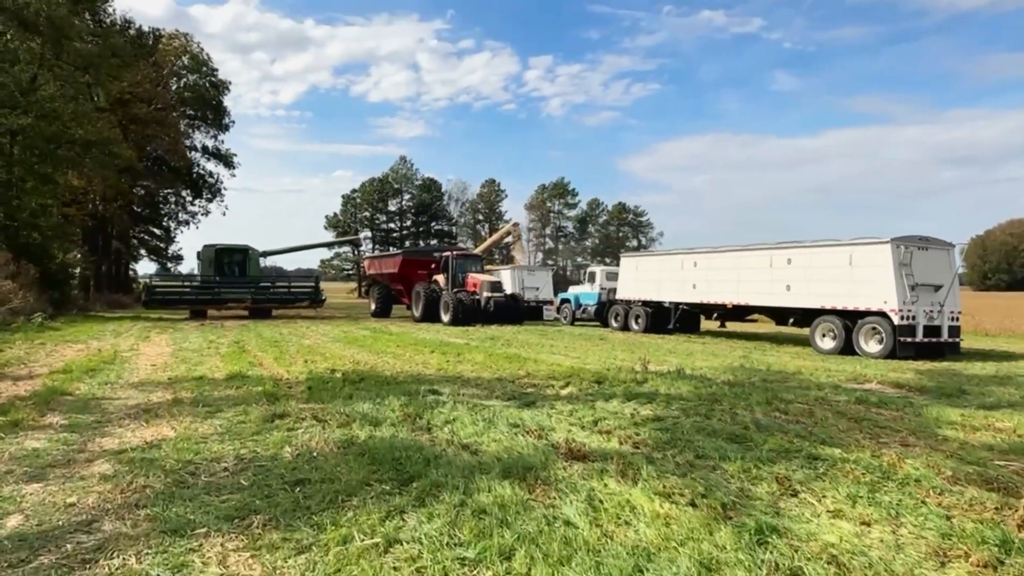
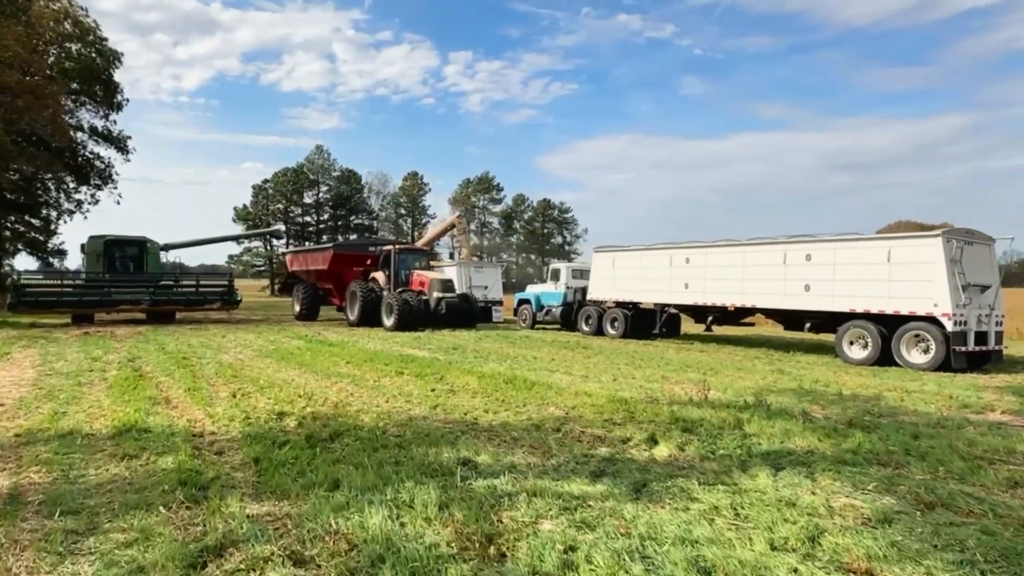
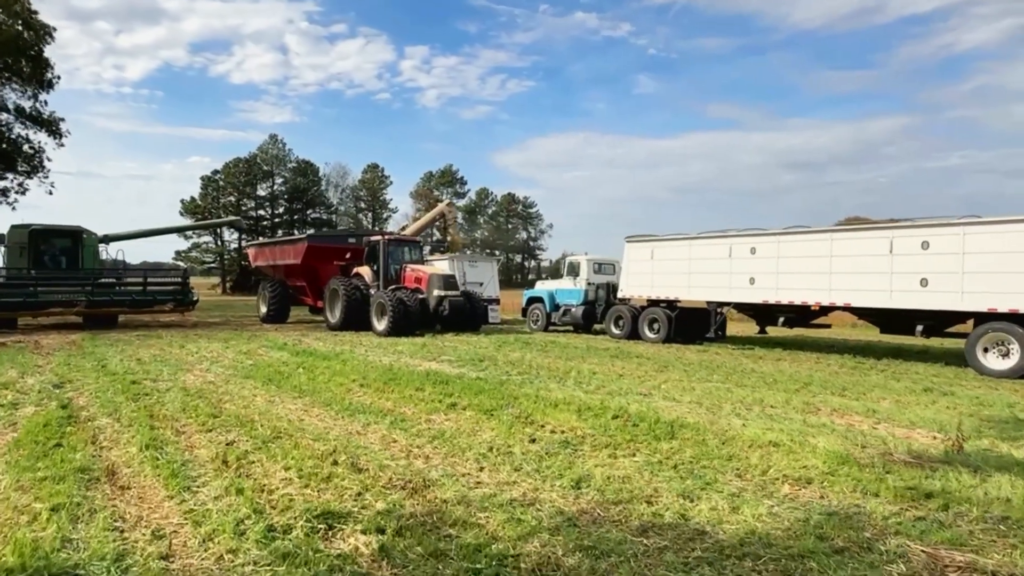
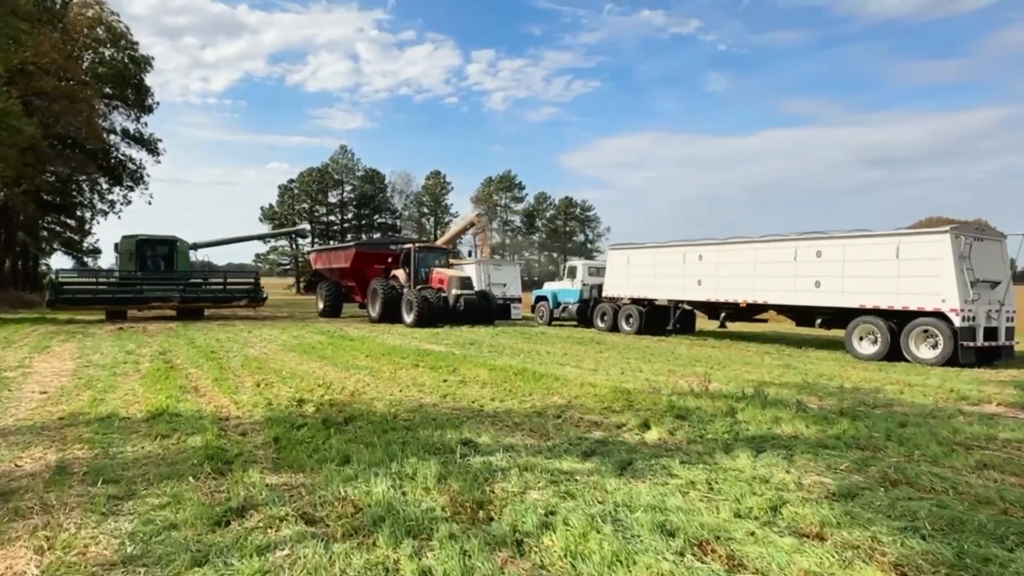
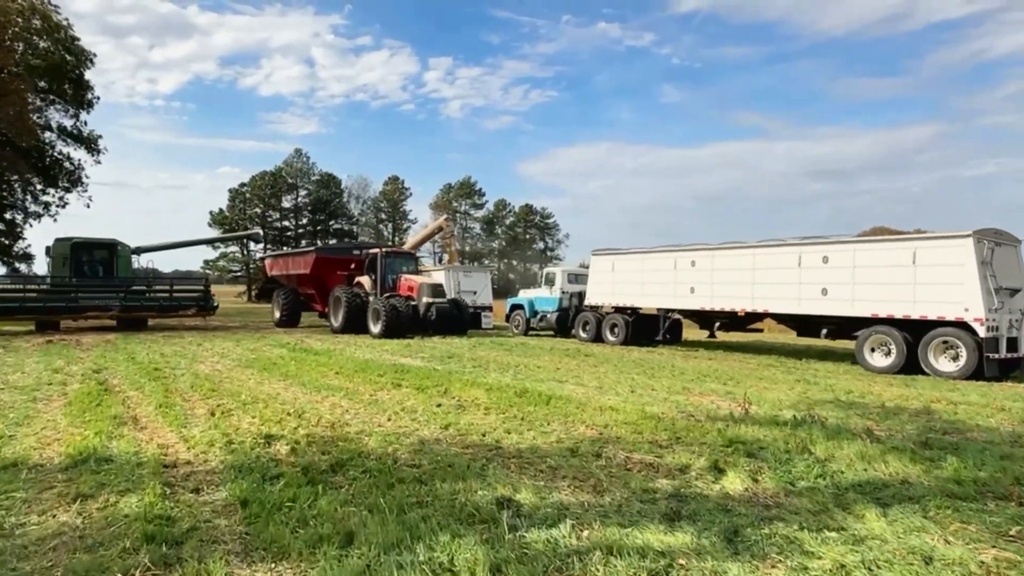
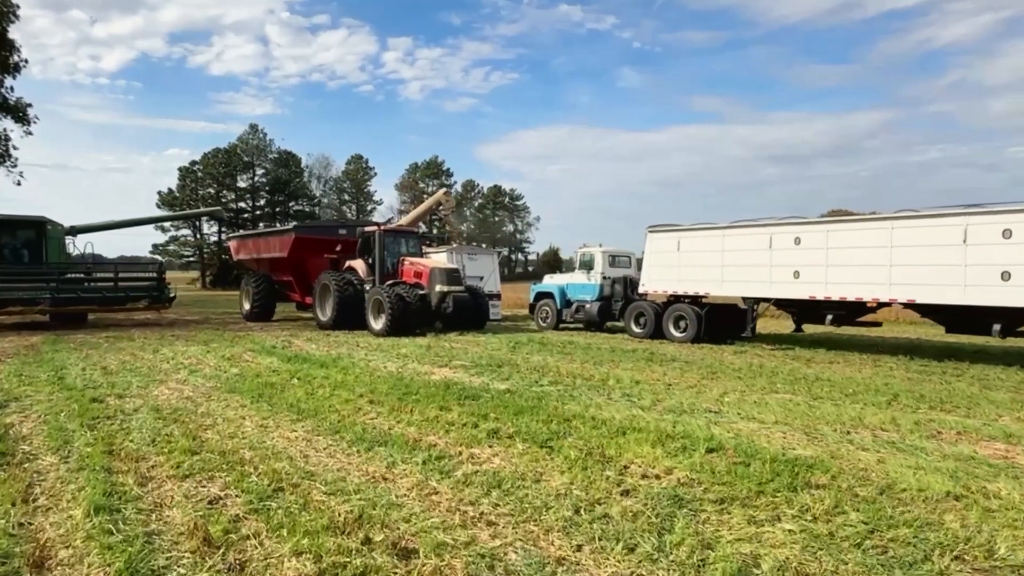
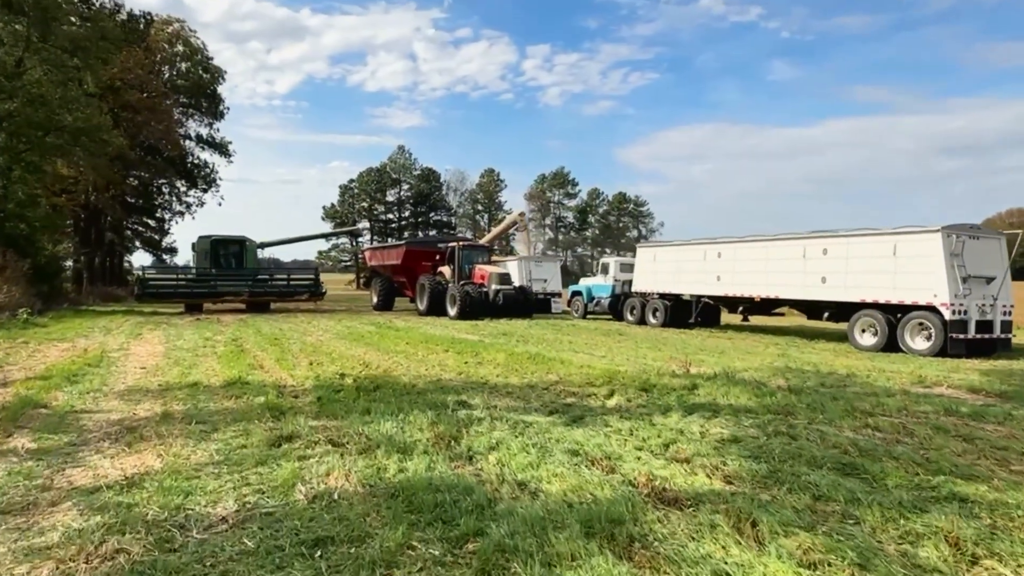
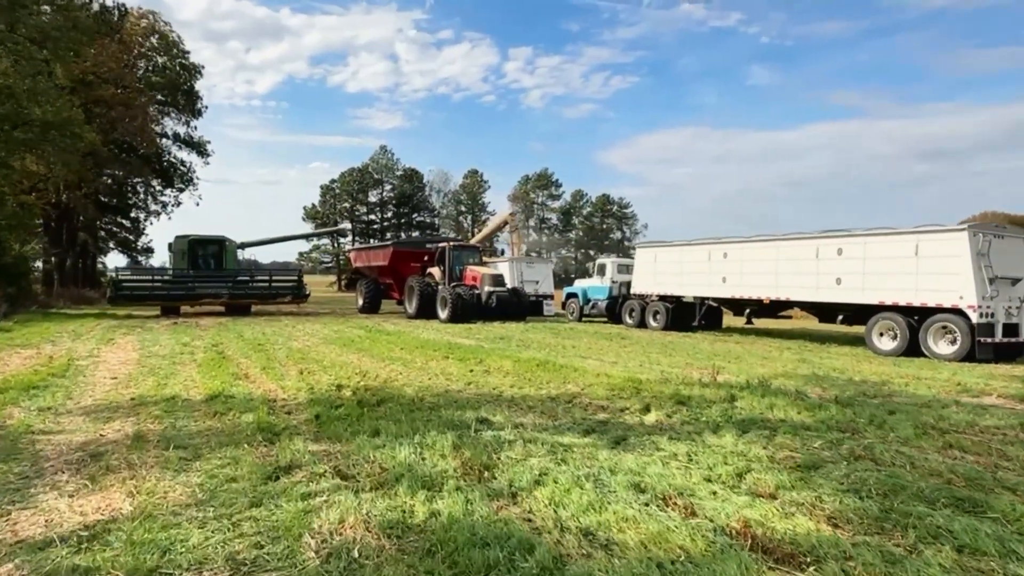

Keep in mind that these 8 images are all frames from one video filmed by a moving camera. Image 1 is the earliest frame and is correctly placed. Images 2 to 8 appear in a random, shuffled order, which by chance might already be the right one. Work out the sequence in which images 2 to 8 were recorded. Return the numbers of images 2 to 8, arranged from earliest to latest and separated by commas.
7, 8, 4, 2, 5, 3, 6
